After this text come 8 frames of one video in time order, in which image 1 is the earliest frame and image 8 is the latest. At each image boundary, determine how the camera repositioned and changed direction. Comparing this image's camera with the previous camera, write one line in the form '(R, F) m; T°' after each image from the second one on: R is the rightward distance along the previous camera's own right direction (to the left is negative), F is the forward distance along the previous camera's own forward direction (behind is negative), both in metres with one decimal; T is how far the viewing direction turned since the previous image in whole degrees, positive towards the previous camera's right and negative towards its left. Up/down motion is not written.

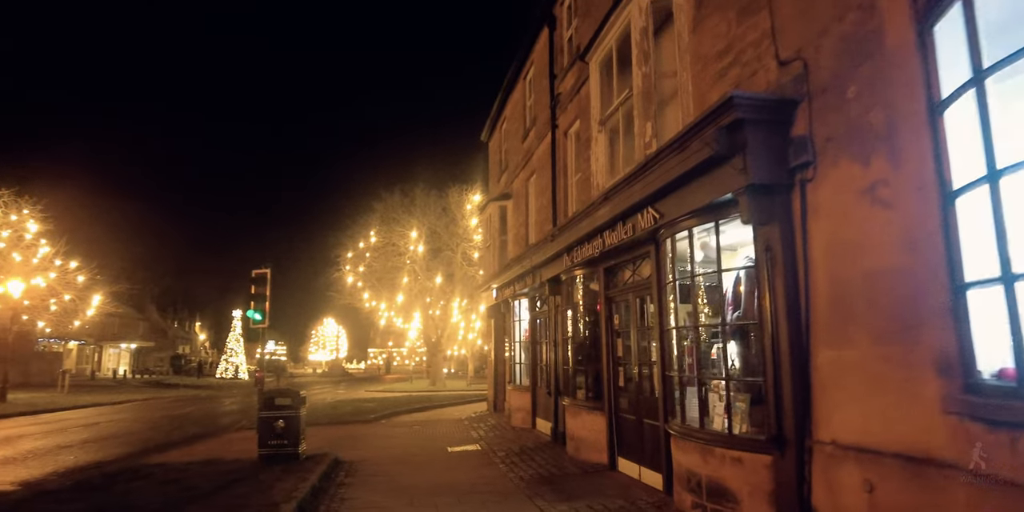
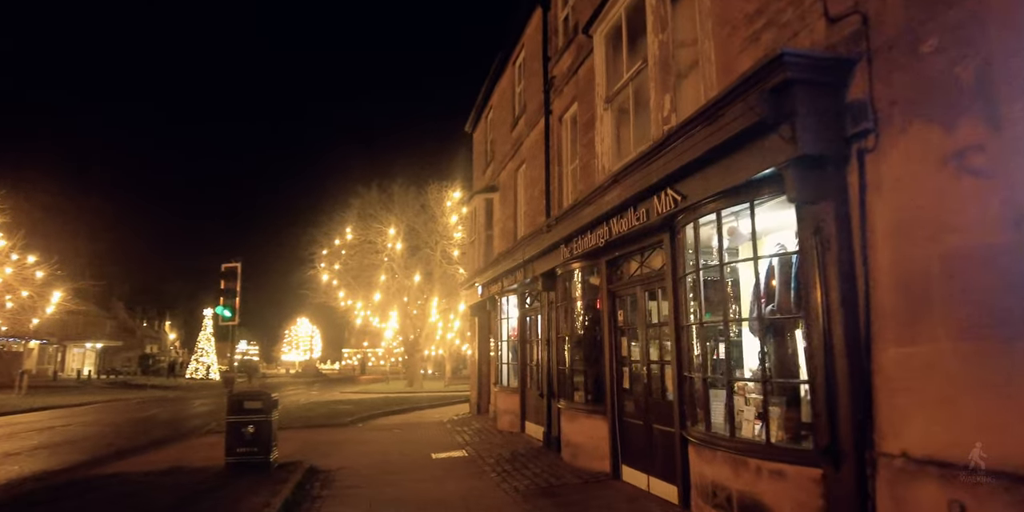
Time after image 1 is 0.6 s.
(-0.2, +0.8) m; +2°
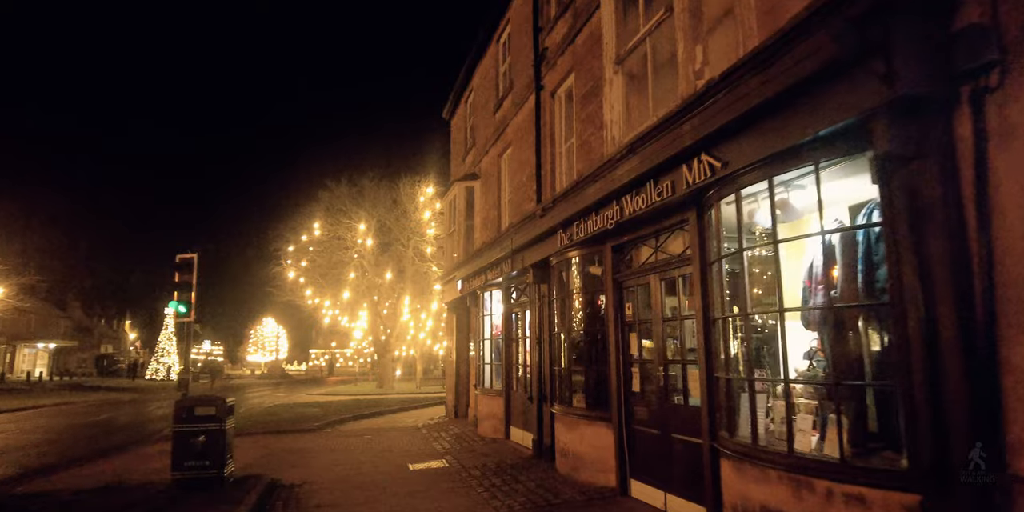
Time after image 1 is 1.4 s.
(-0.3, +1.1) m; +2°
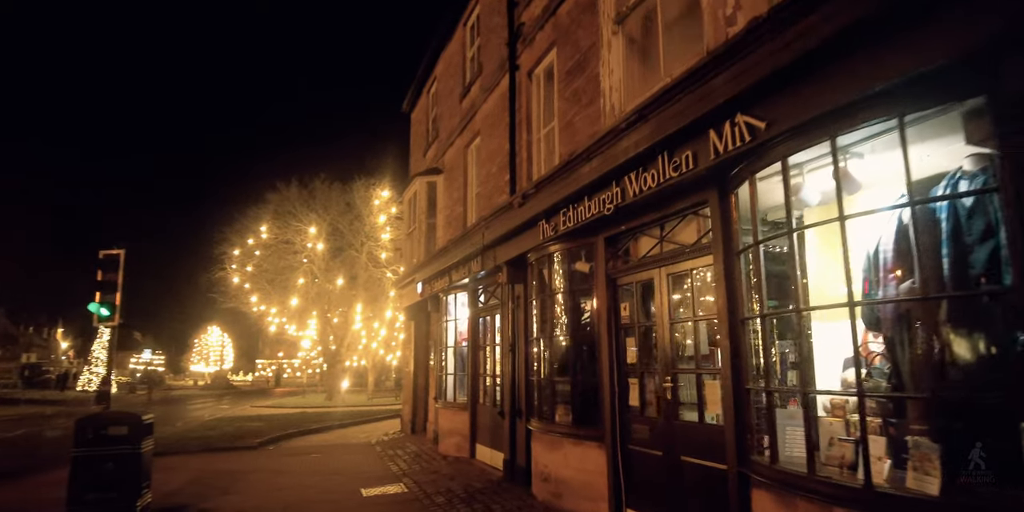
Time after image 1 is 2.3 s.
(-0.2, +1.1) m; +4°
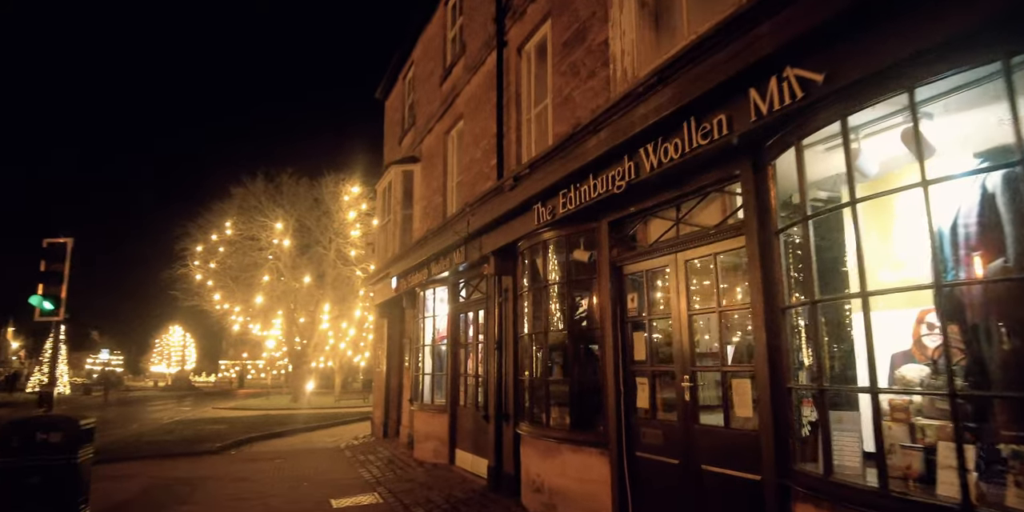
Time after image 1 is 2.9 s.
(-0.2, +0.7) m; +3°
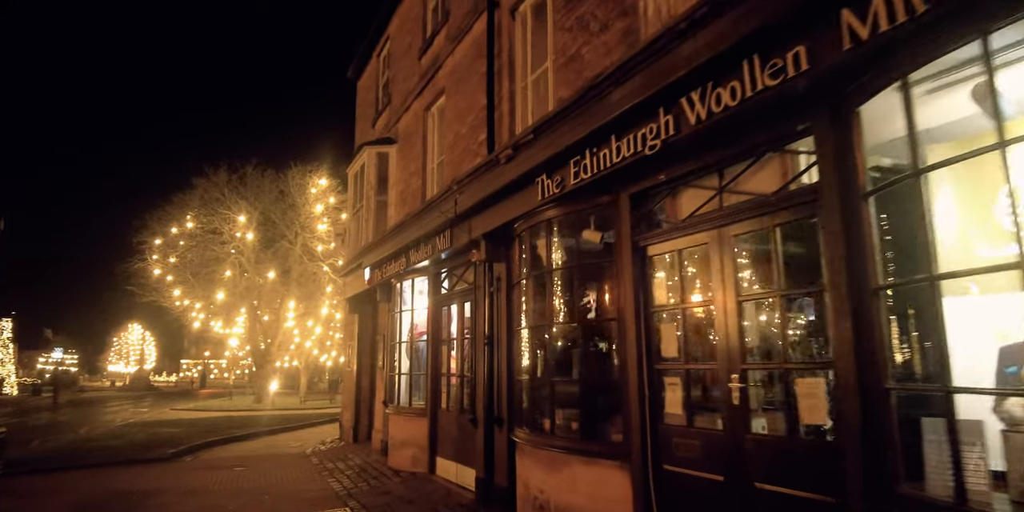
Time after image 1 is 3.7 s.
(-0.3, +0.9) m; +3°
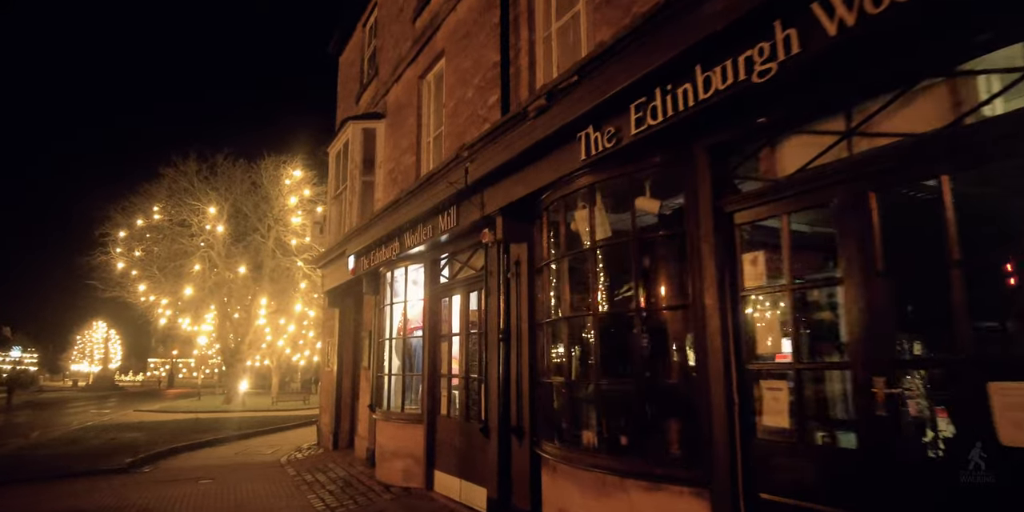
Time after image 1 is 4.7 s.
(-0.4, +1.1) m; +2°
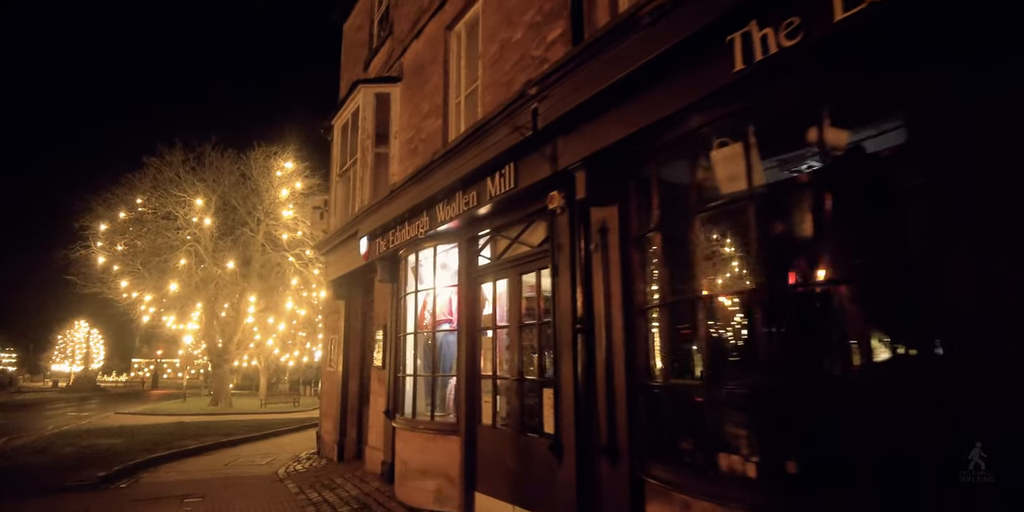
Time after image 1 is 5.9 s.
(-0.6, +1.4) m; +1°
